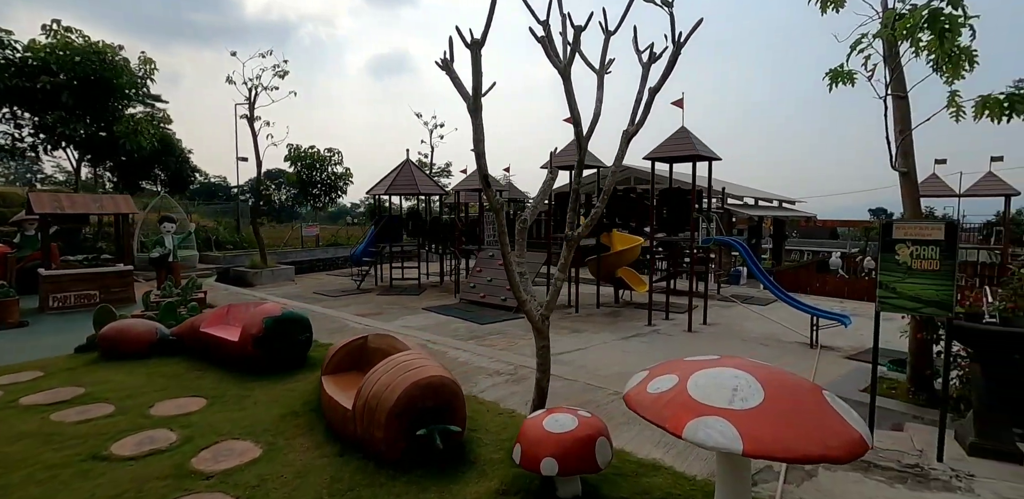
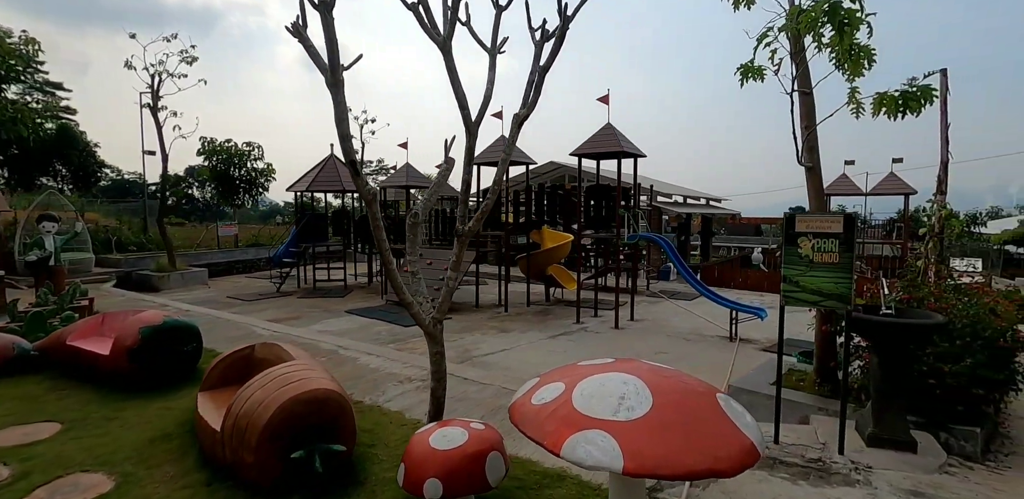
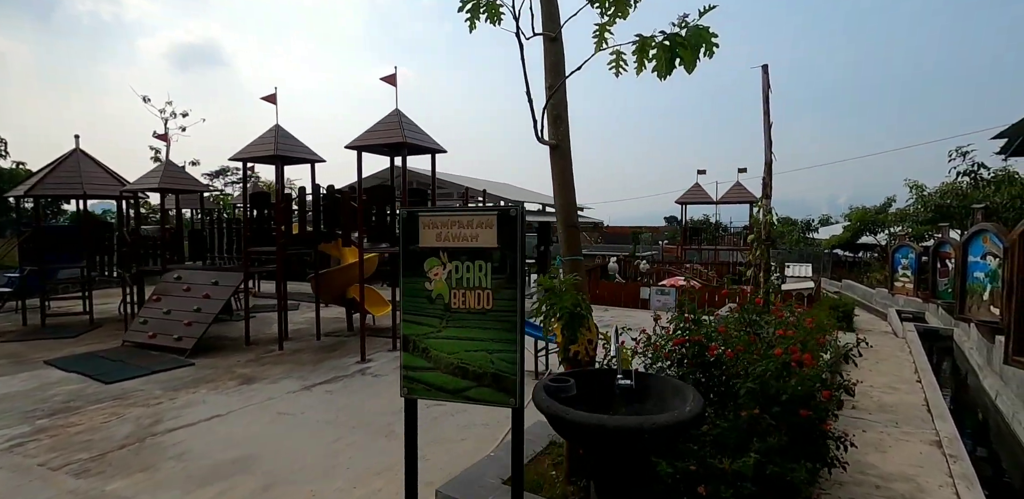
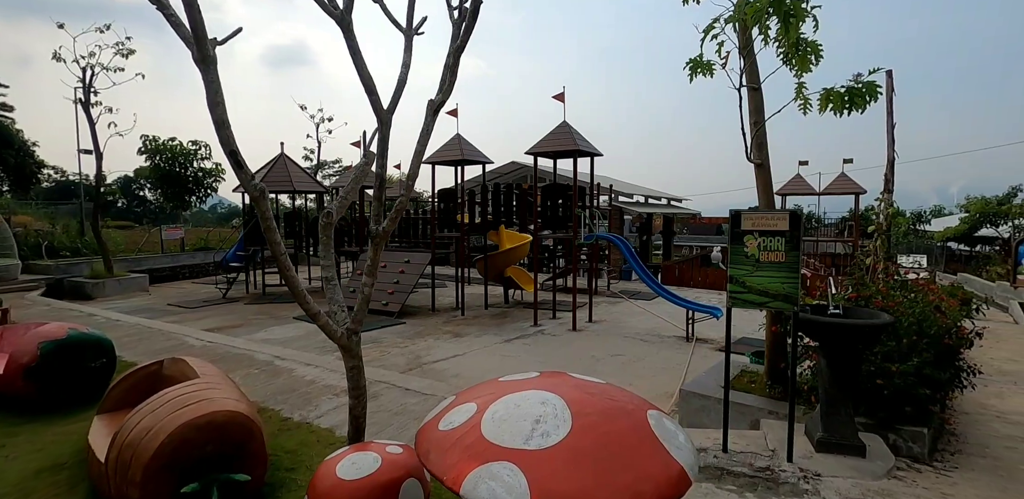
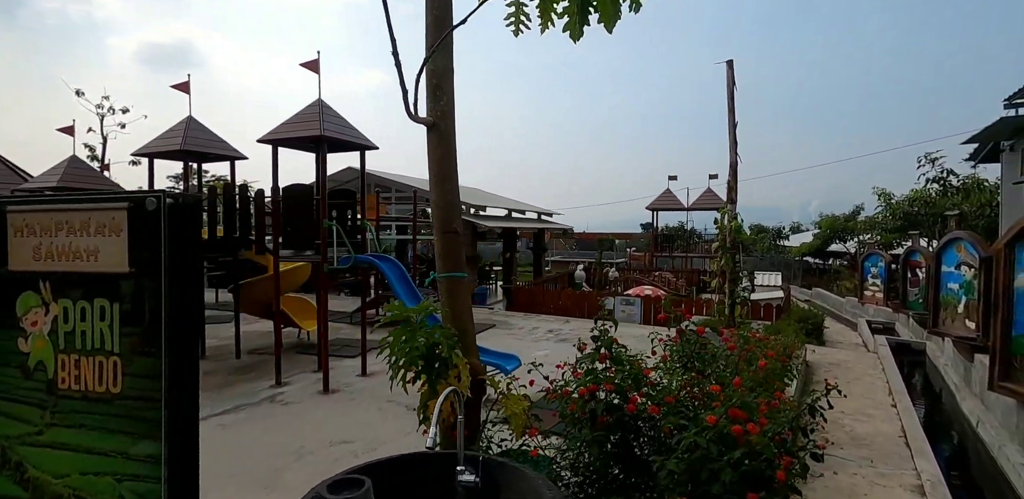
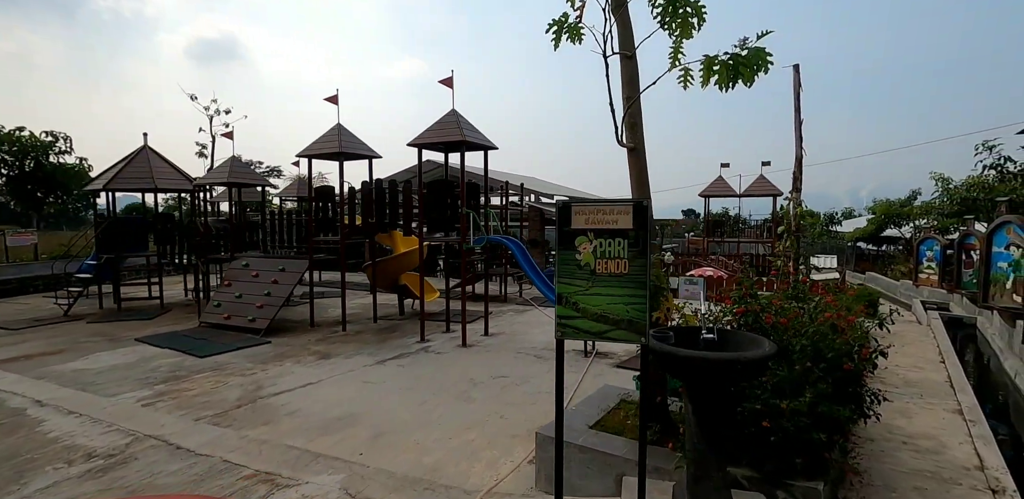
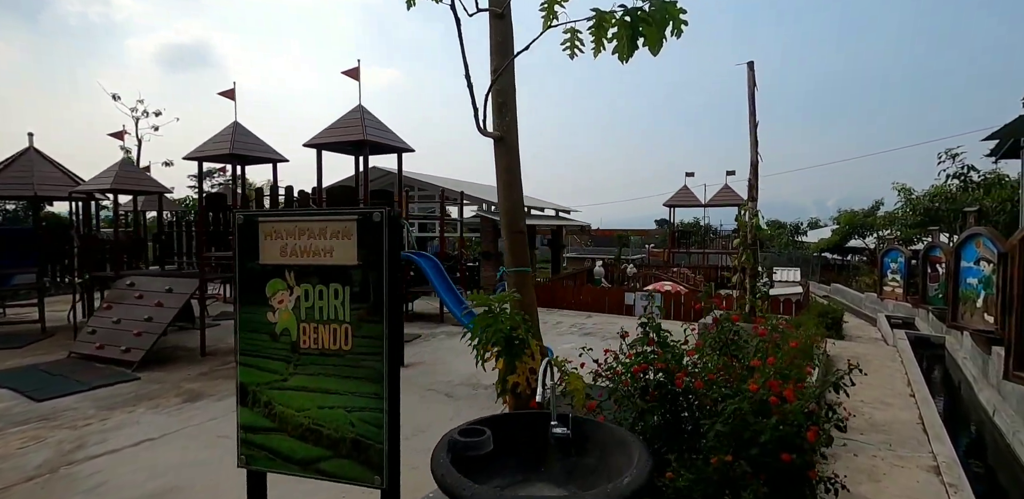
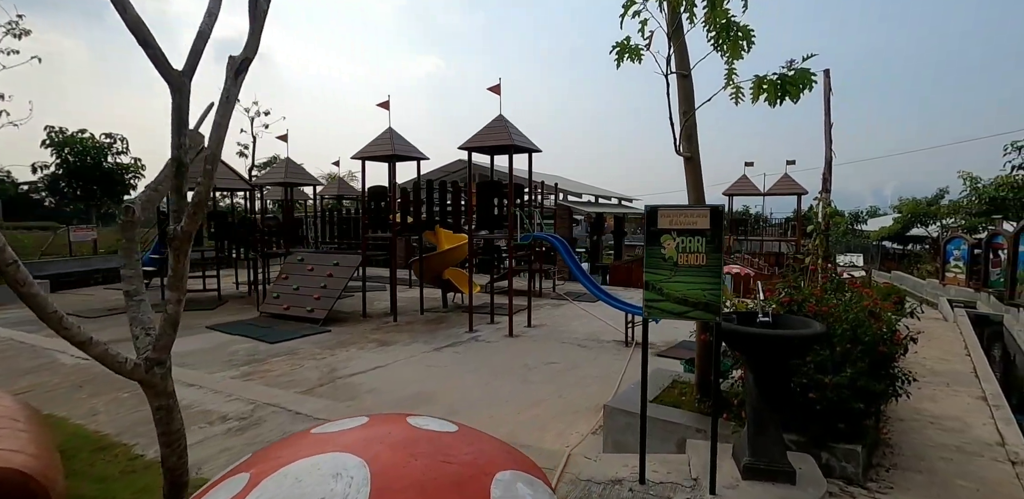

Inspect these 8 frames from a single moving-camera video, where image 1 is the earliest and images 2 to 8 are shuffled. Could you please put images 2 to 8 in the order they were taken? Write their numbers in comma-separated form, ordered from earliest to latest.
2, 4, 8, 6, 3, 7, 5
